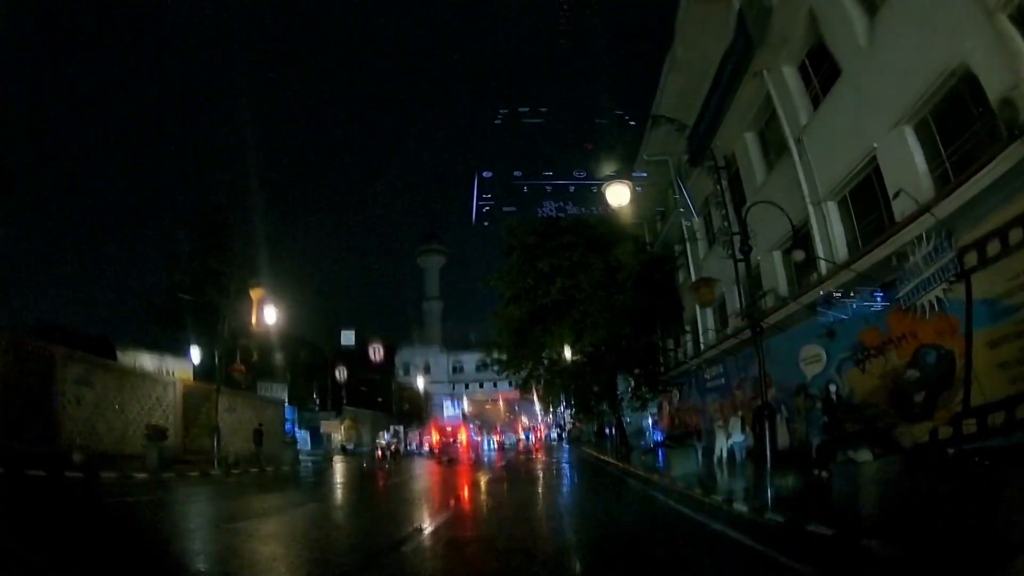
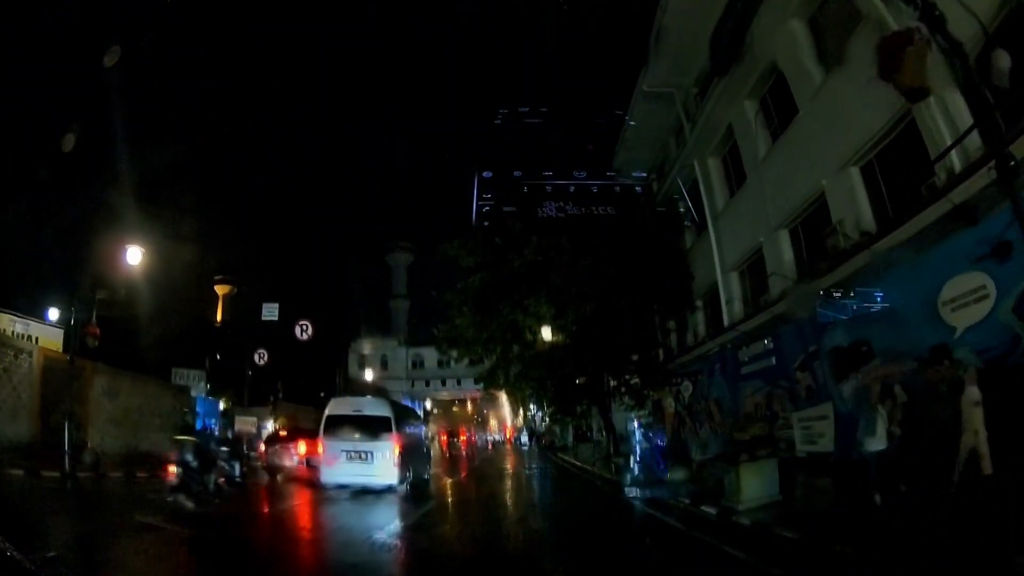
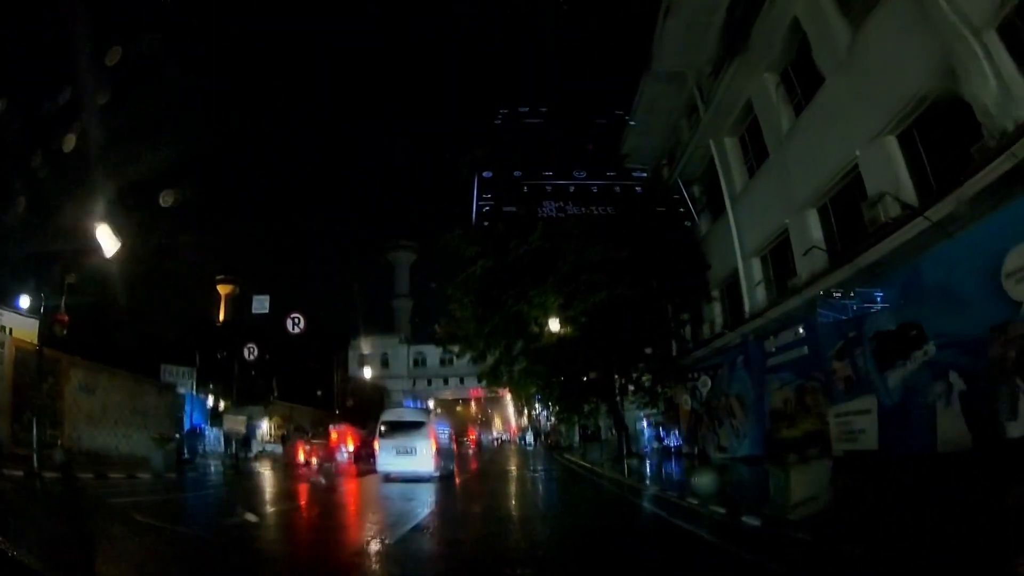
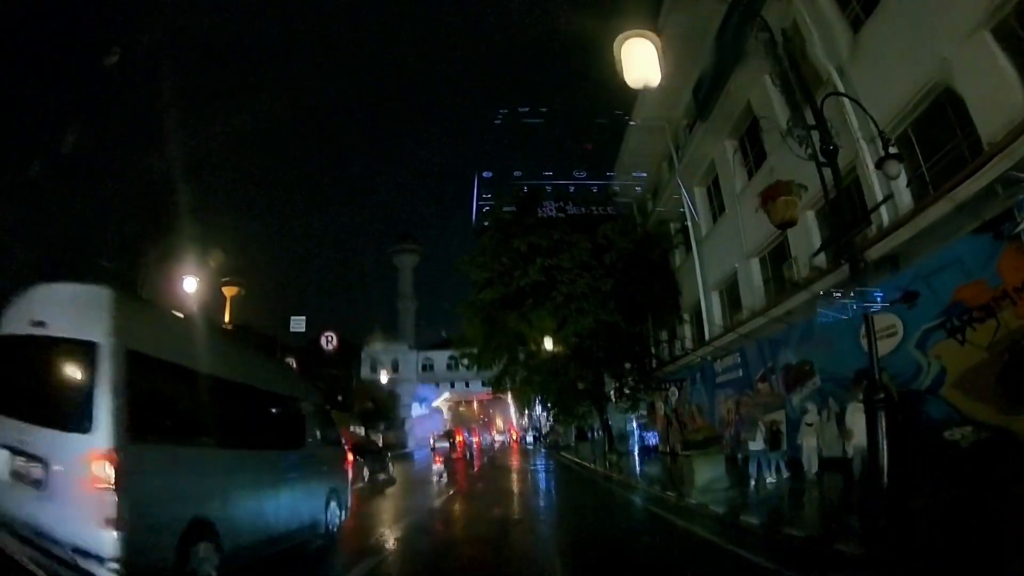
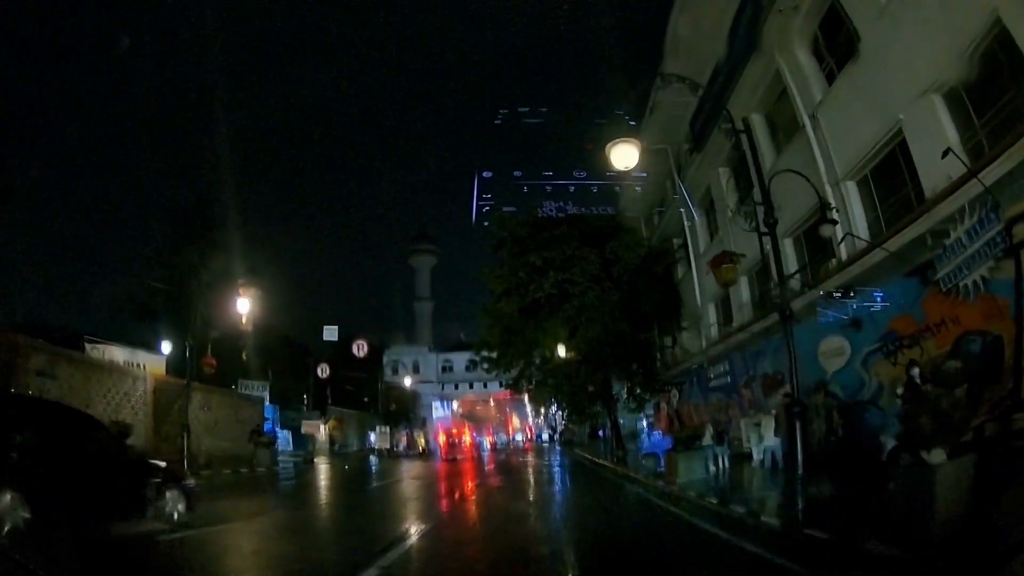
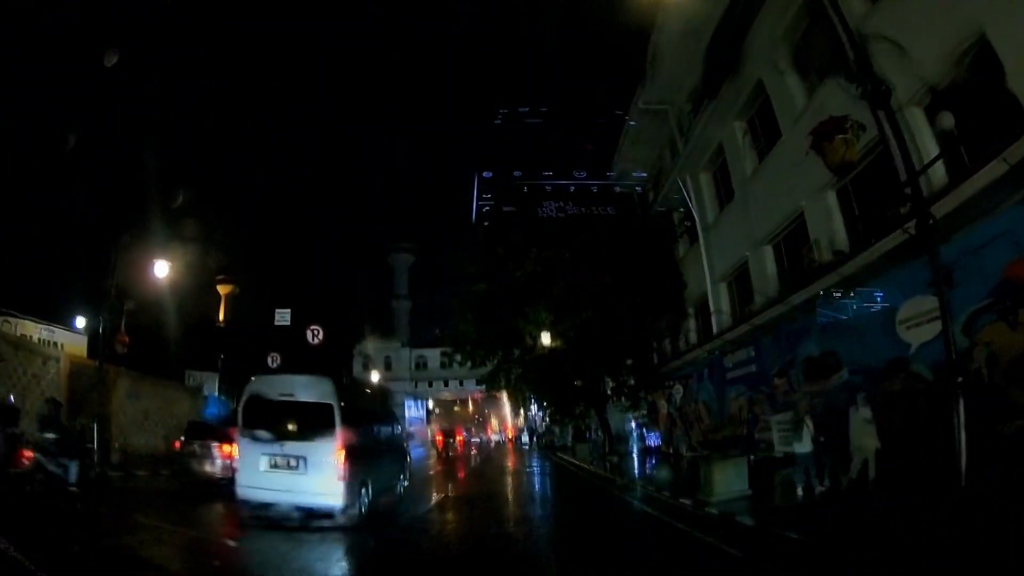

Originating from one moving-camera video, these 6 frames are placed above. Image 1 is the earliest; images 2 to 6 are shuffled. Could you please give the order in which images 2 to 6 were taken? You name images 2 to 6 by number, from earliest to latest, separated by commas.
5, 4, 6, 2, 3
